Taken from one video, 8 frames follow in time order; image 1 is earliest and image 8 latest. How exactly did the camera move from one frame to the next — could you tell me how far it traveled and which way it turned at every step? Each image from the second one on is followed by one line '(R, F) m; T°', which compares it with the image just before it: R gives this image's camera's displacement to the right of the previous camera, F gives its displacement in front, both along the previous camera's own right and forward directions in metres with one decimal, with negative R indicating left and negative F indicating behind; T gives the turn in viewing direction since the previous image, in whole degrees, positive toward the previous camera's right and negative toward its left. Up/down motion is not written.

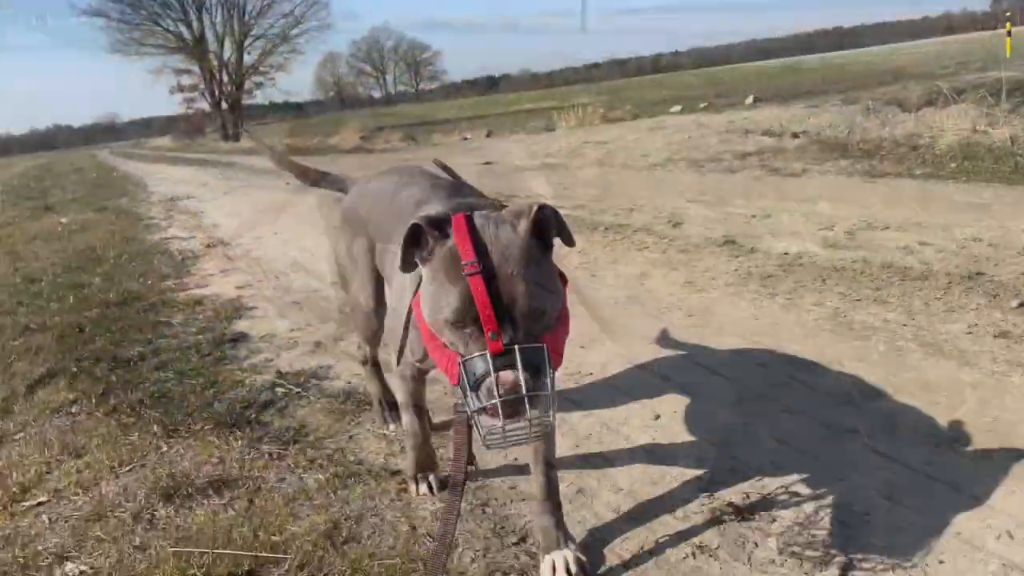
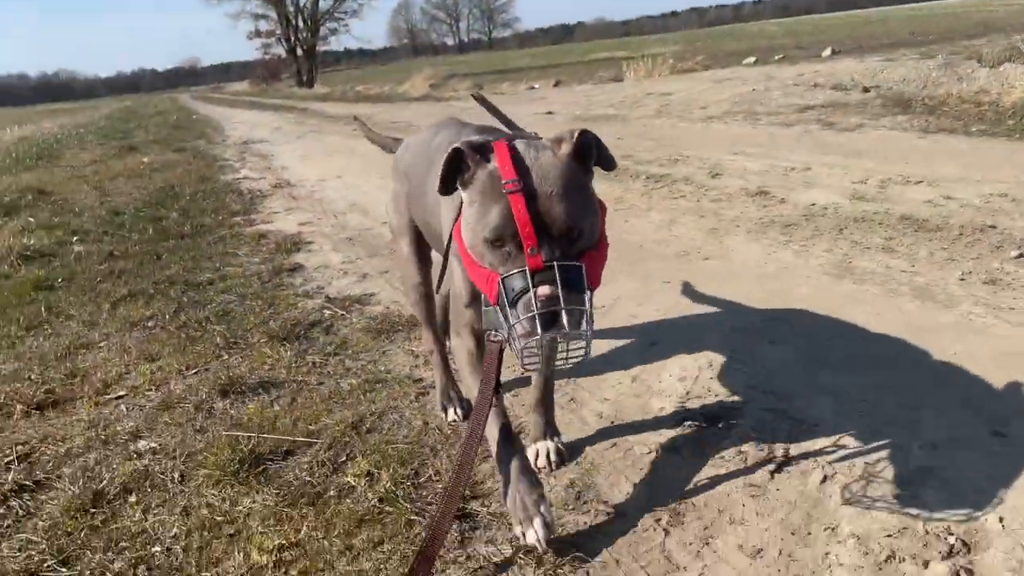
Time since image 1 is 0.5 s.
(+0.3, -0.4) m; -5°
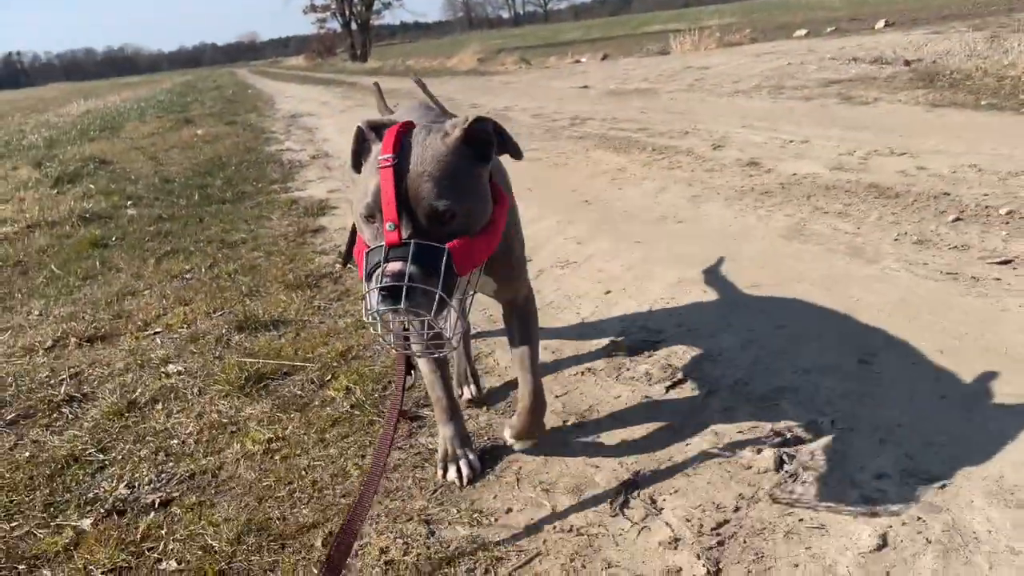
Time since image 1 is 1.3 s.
(+0.4, -0.6) m; -4°
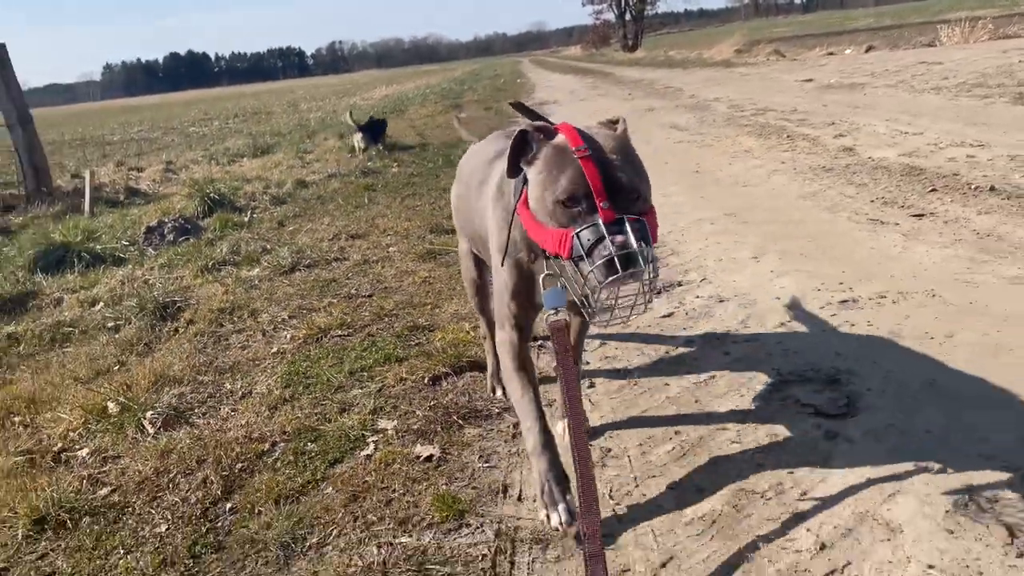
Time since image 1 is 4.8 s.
(+1.5, -2.3) m; -18°
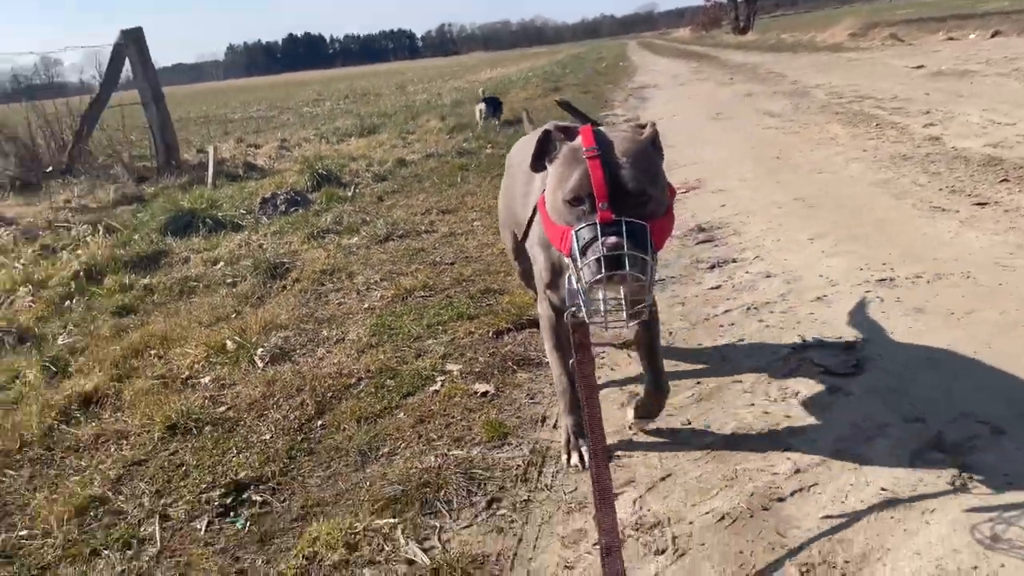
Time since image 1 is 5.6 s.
(+0.2, -0.5) m; -7°
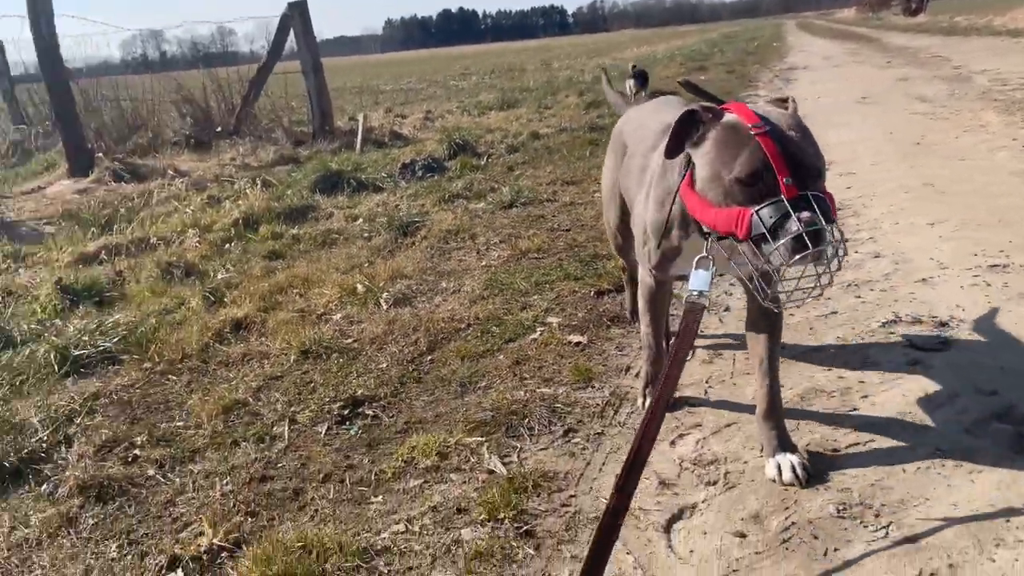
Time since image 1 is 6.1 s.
(+0.2, -0.3) m; -9°
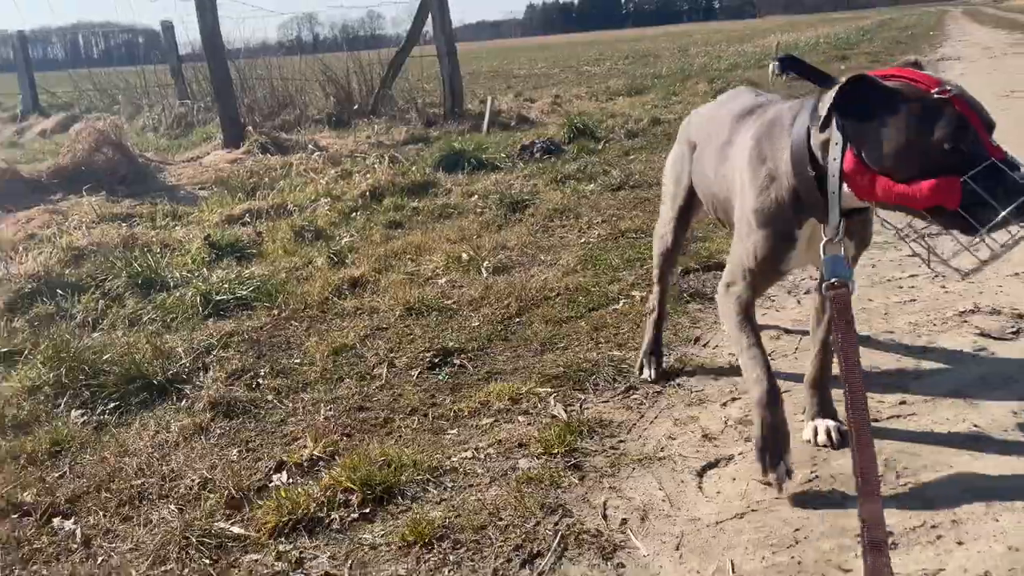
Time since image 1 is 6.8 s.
(+0.2, -0.3) m; -9°
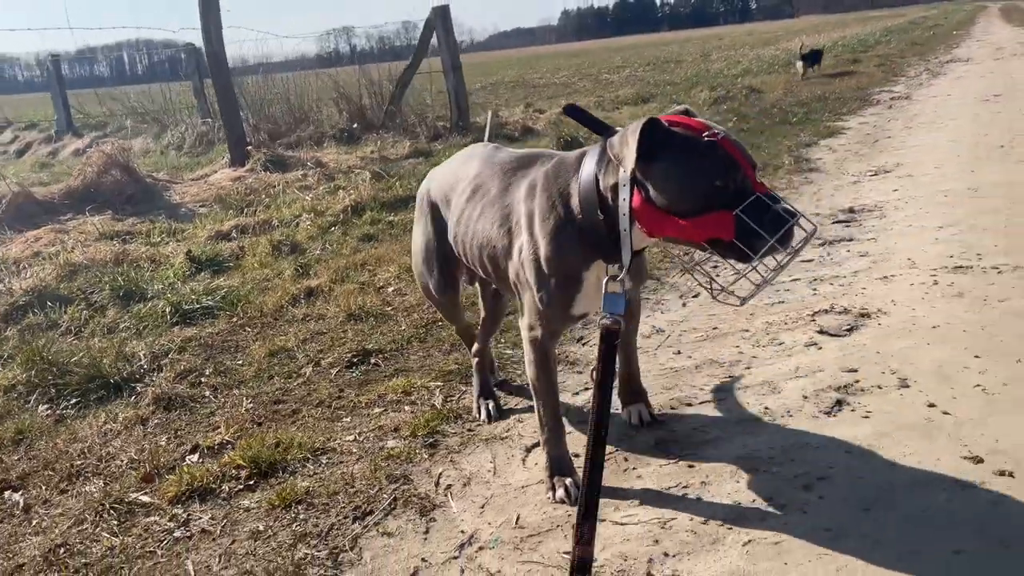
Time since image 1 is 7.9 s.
(+0.7, -0.5) m; -2°
